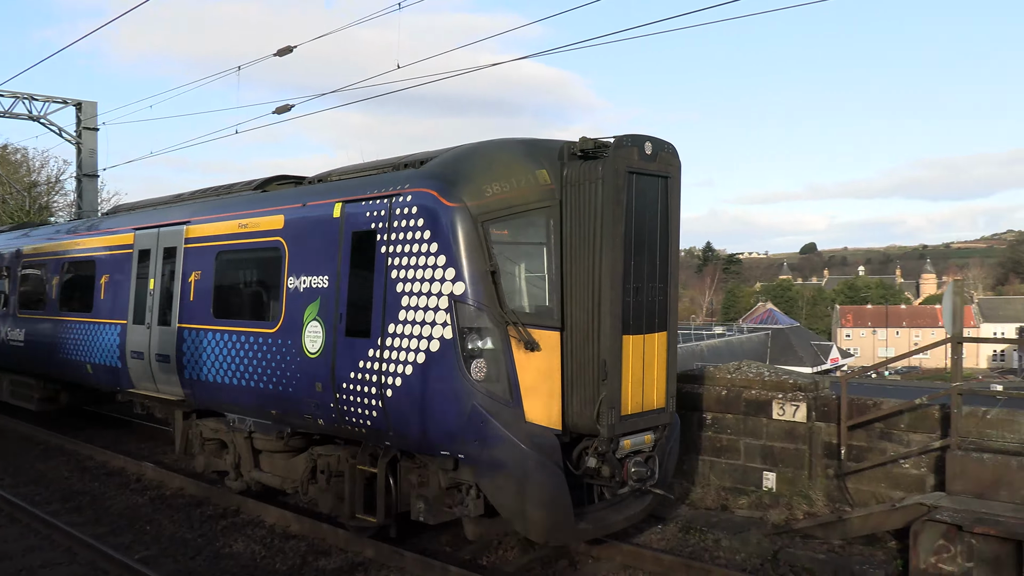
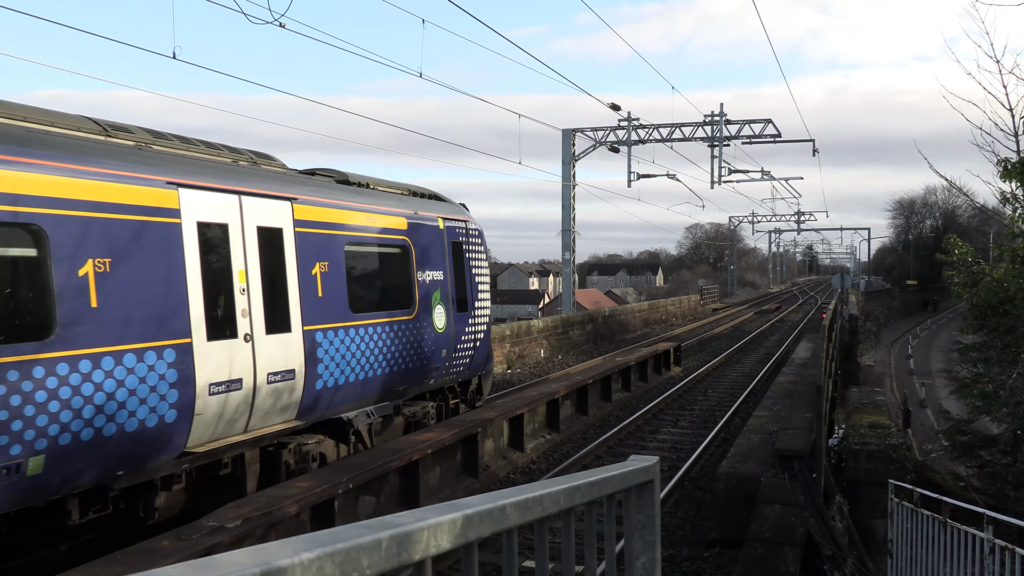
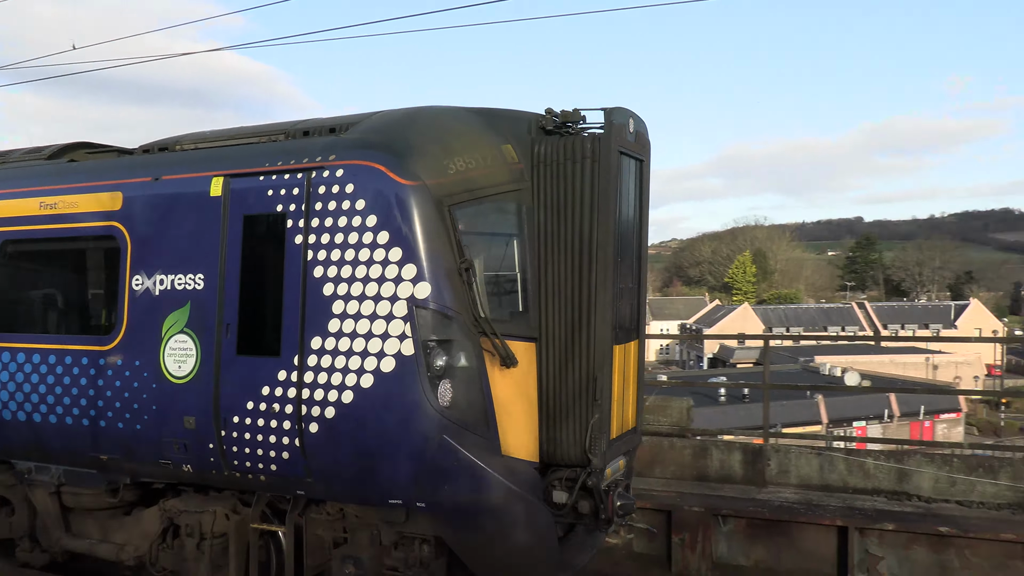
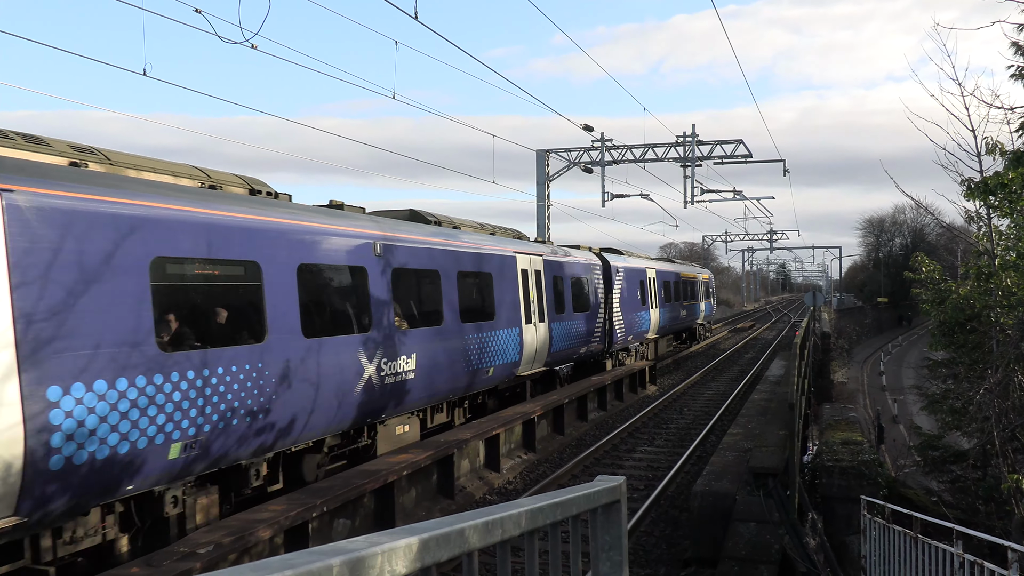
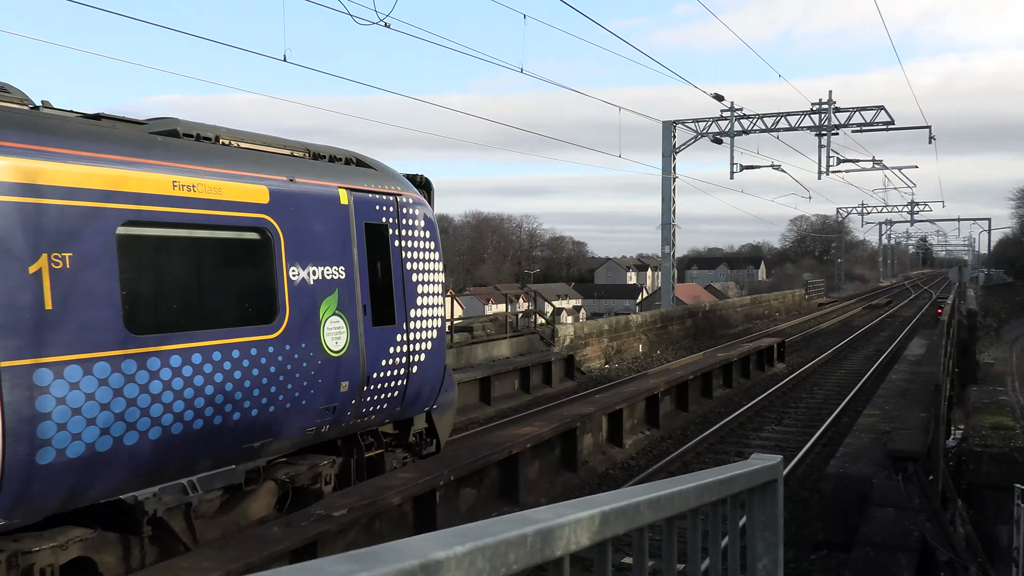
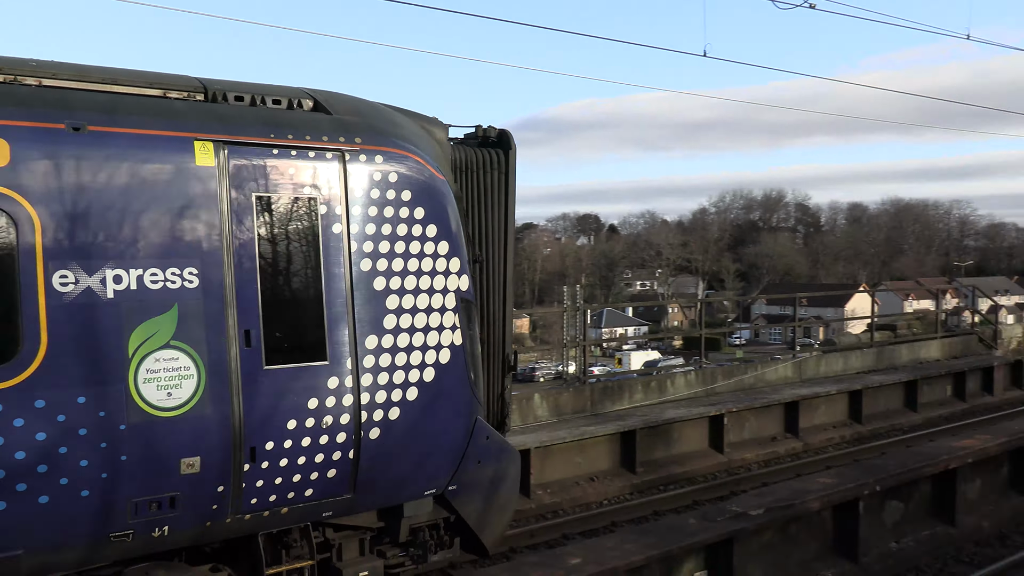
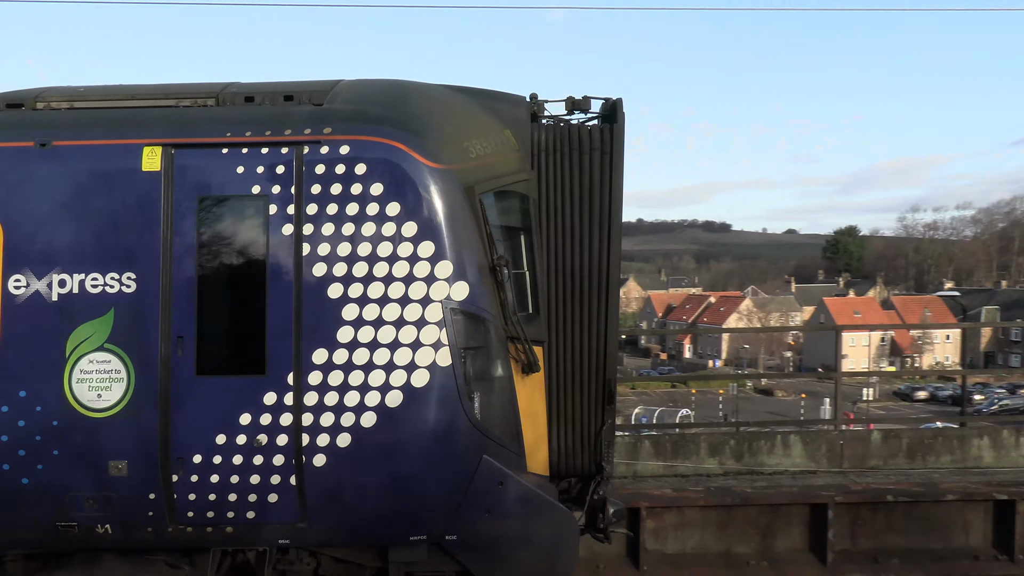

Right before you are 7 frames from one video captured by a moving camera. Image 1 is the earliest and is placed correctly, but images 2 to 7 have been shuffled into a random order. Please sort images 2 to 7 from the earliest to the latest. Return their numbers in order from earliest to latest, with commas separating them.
3, 7, 6, 5, 2, 4
